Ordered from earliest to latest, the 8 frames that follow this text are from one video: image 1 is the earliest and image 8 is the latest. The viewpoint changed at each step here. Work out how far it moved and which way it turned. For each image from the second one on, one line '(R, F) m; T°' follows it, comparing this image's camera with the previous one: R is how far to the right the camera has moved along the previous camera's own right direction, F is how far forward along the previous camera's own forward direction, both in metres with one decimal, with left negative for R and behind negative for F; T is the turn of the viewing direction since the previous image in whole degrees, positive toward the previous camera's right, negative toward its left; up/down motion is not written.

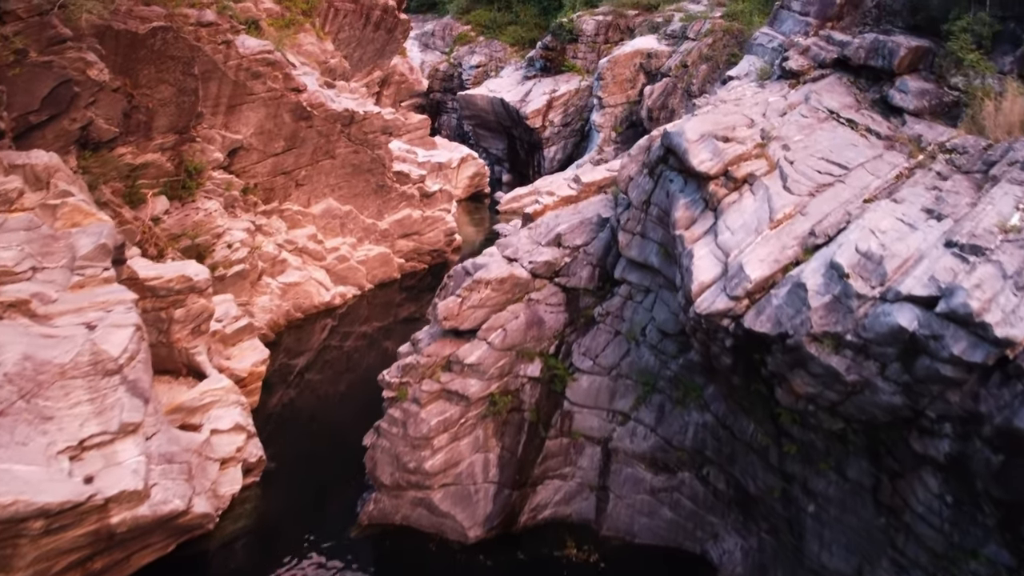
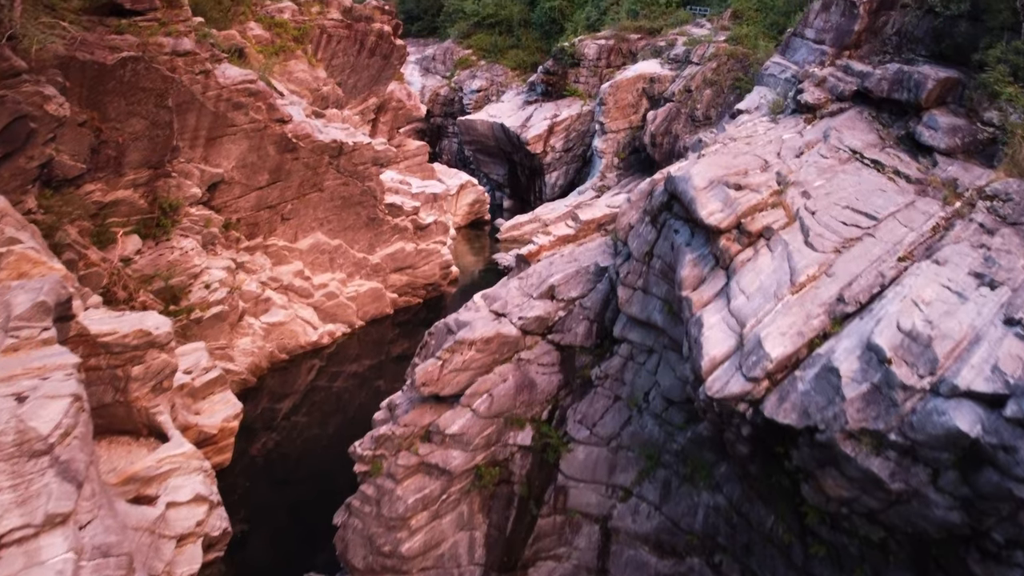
(+0.1, +0.8) m; 0°
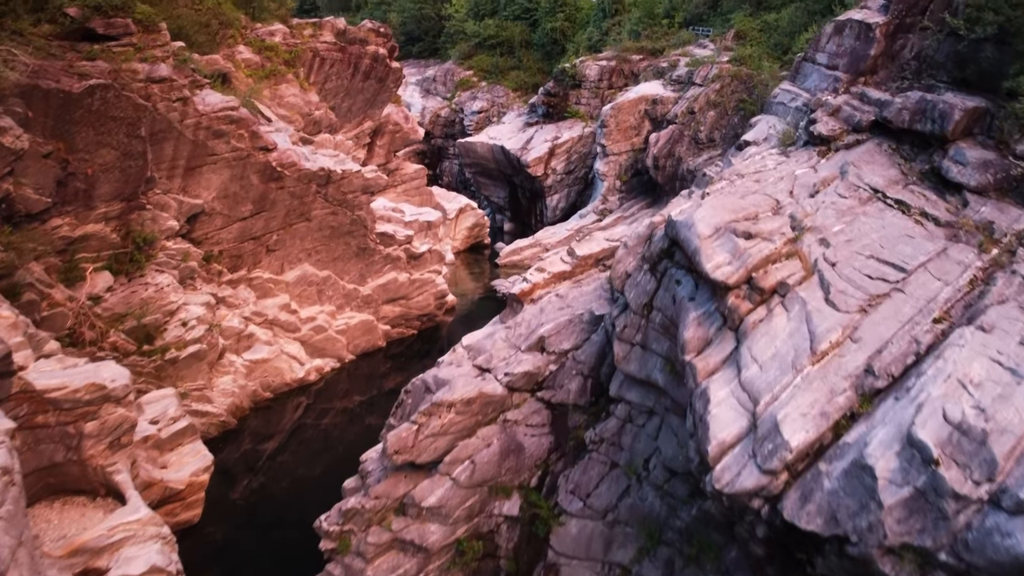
(+0.2, +0.7) m; 0°
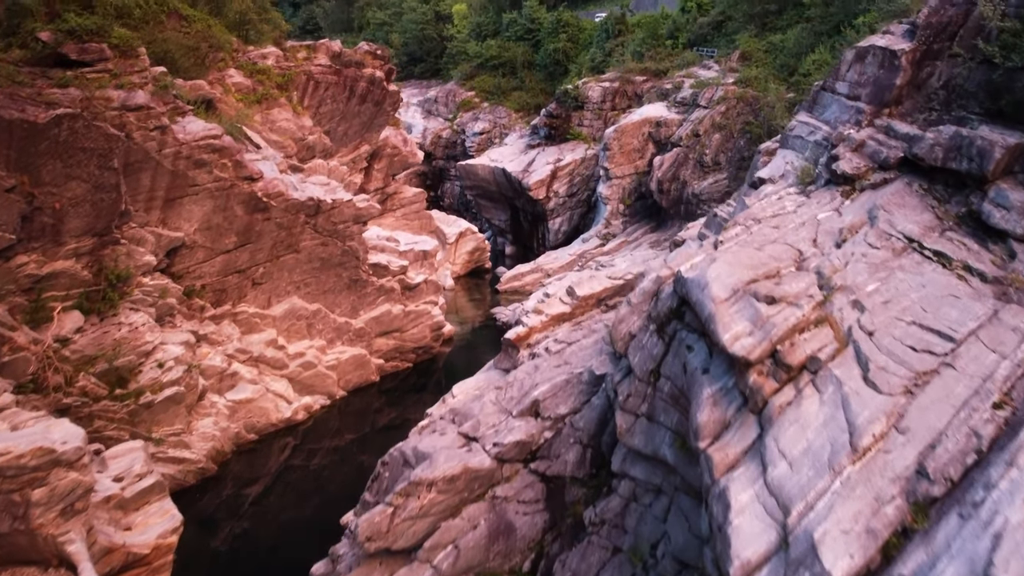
(+0.1, +0.7) m; 0°
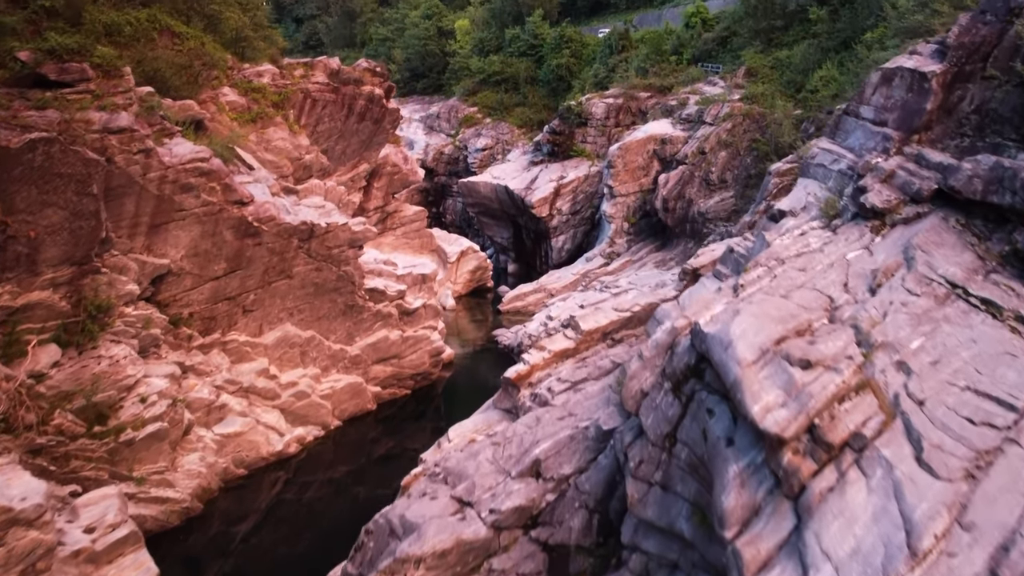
(0.0, +0.6) m; 0°
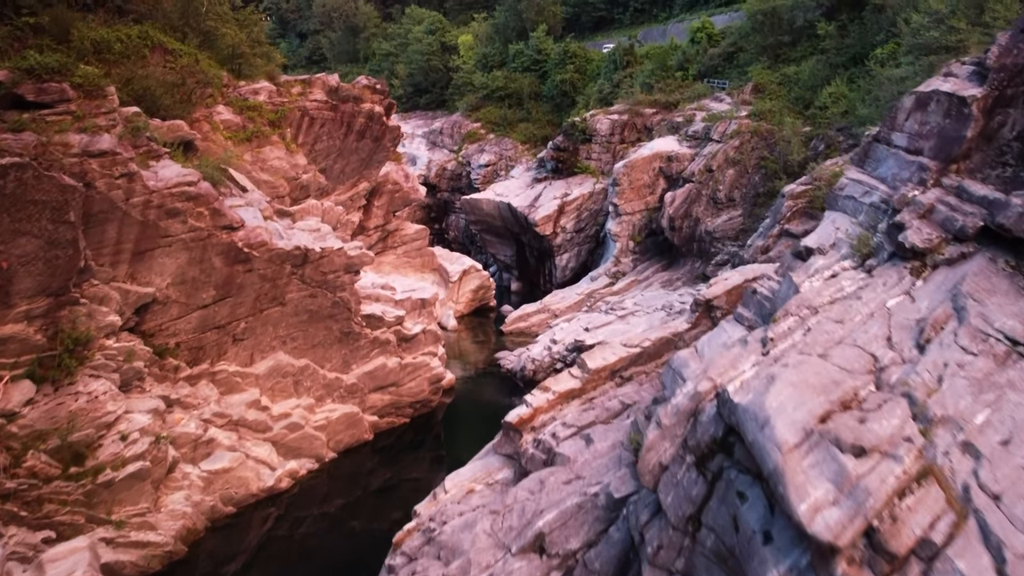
(0.0, +0.6) m; 0°
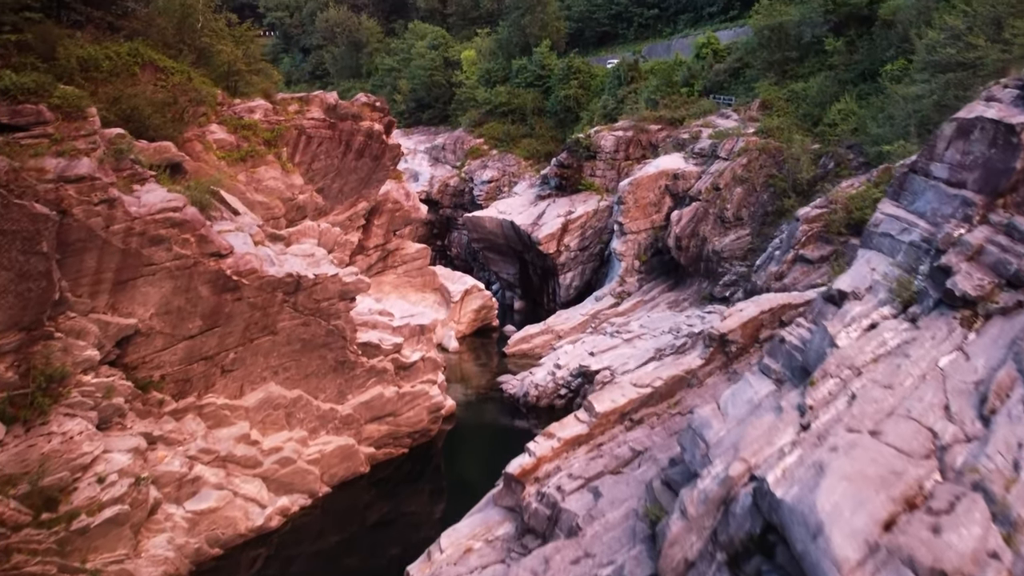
(0.0, +0.6) m; 0°
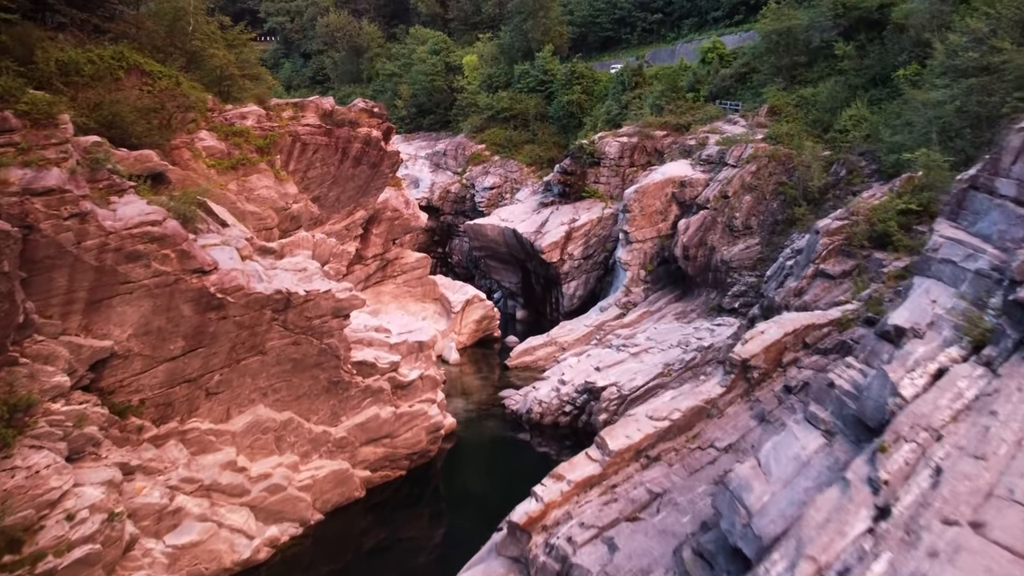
(0.0, +0.7) m; 0°
